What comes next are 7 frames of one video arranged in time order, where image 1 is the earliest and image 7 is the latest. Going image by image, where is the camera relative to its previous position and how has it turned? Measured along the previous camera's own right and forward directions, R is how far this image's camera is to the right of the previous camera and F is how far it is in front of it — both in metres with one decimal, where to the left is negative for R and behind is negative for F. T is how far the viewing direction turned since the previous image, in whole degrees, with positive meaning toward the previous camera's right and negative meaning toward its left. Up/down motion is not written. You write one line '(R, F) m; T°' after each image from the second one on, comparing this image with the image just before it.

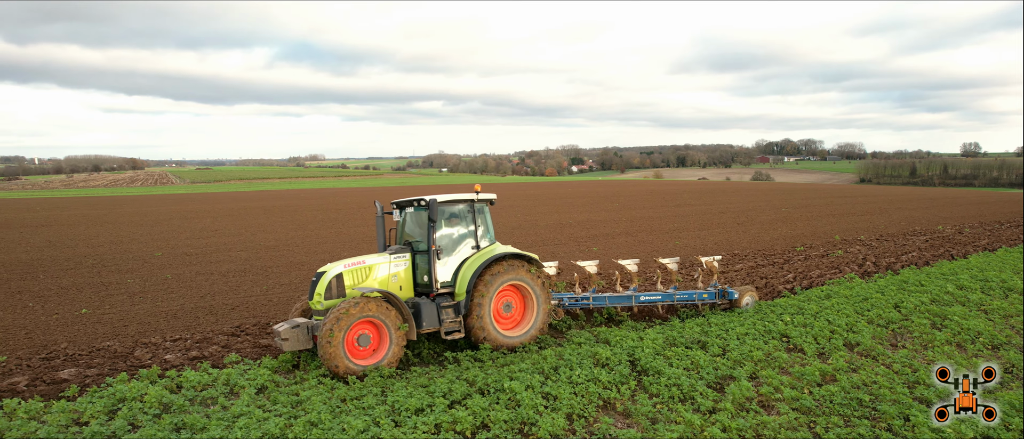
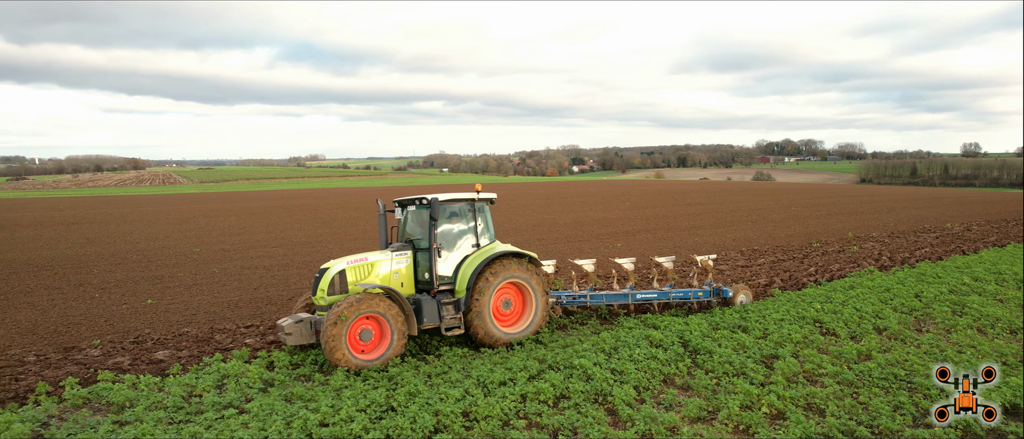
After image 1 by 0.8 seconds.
(-0.3, -0.3) m; 0°
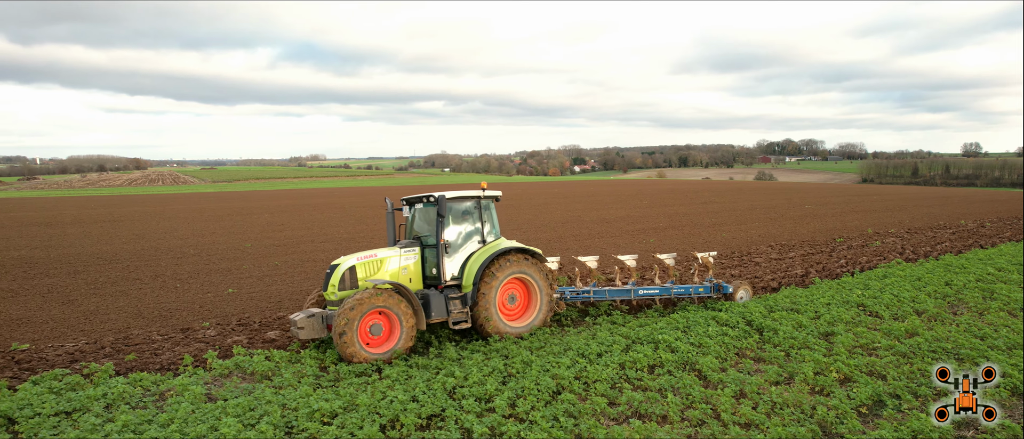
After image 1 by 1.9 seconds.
(-0.4, -0.3) m; 0°
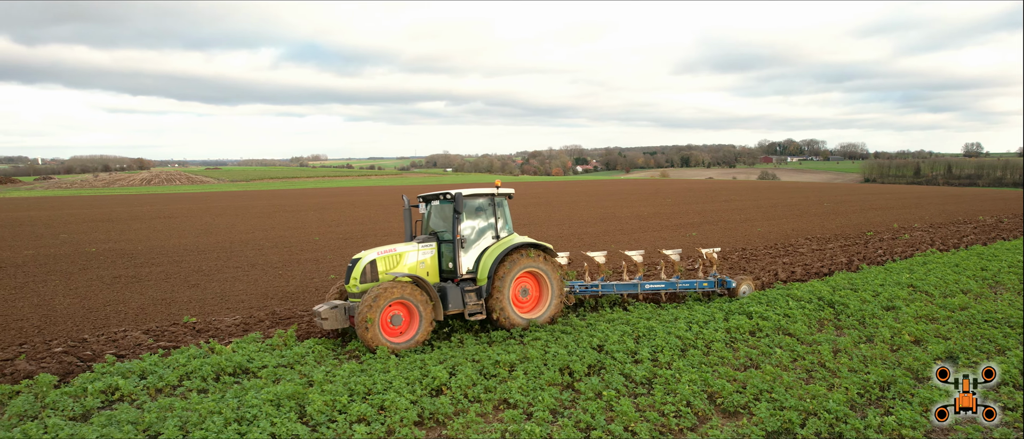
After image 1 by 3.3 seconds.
(-0.6, -0.5) m; 0°
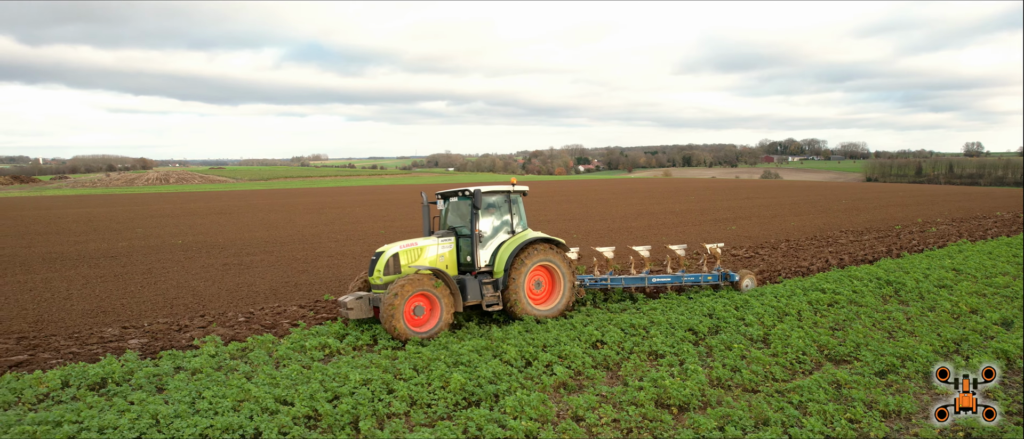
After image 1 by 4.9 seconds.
(-0.6, -0.5) m; 0°
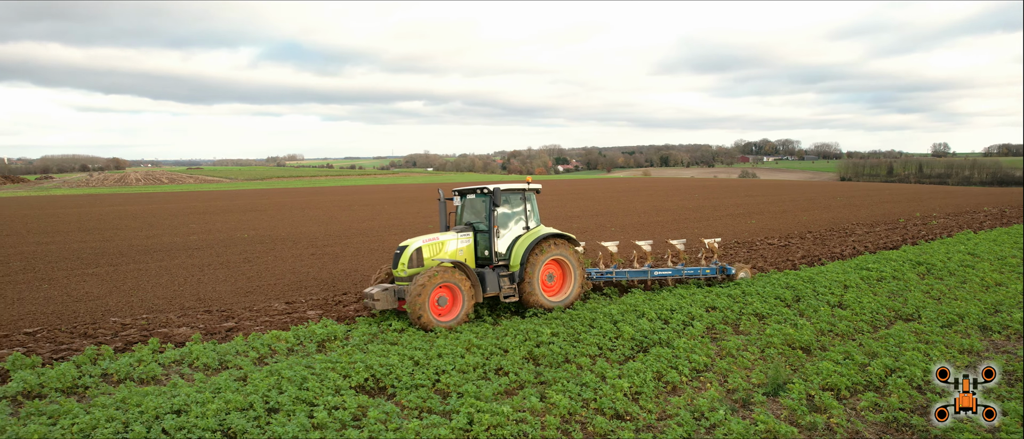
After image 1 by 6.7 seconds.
(-1.1, -0.9) m; +2°
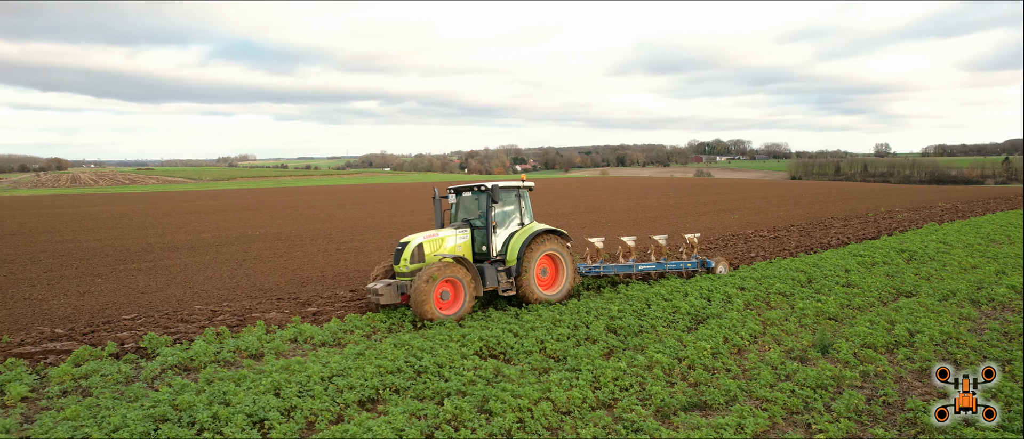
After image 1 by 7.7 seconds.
(-1.1, -0.7) m; +4°
